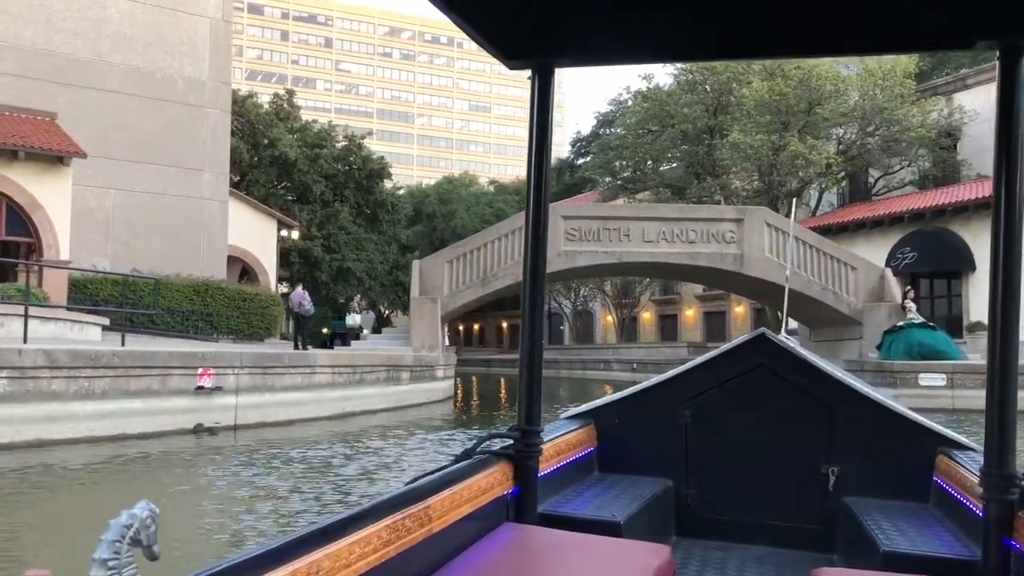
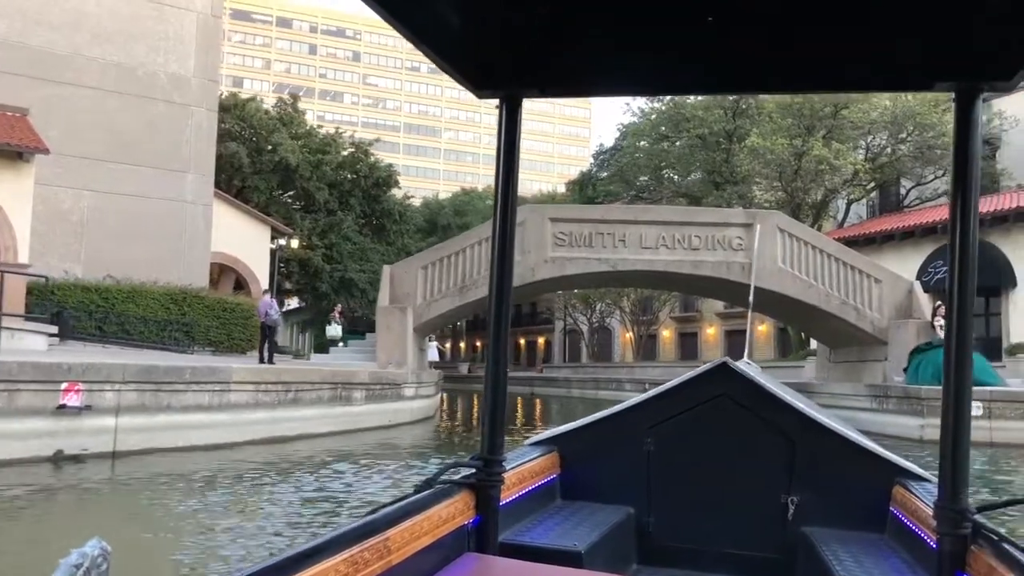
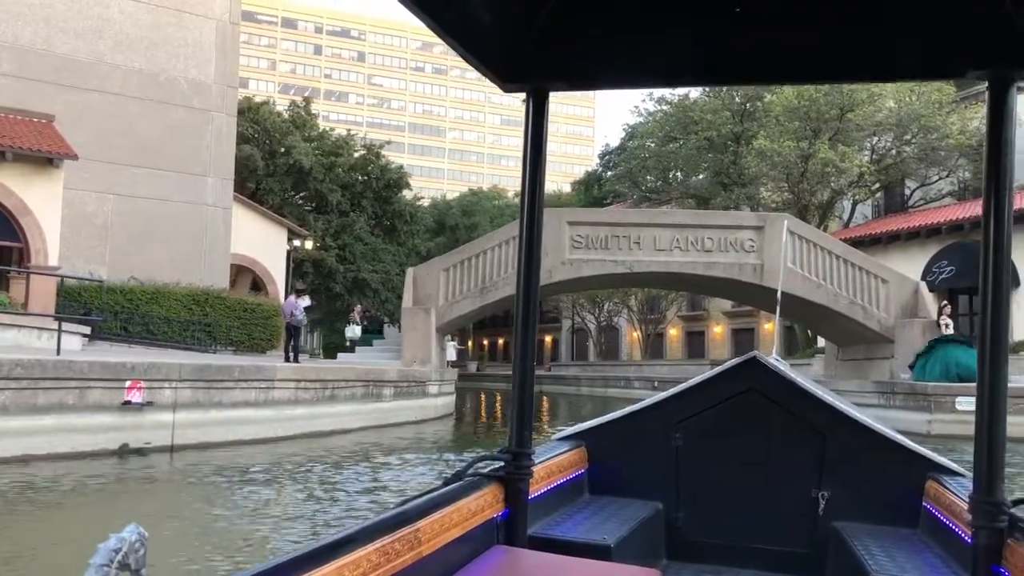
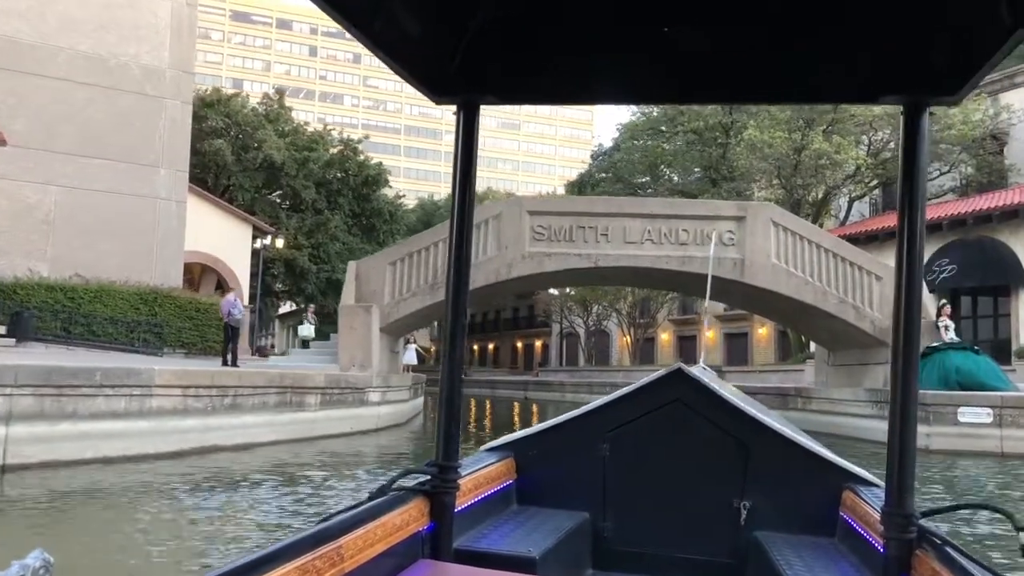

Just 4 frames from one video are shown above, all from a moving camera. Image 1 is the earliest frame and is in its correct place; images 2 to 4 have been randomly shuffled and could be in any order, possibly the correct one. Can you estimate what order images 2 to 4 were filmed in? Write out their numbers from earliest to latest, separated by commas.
3, 2, 4
